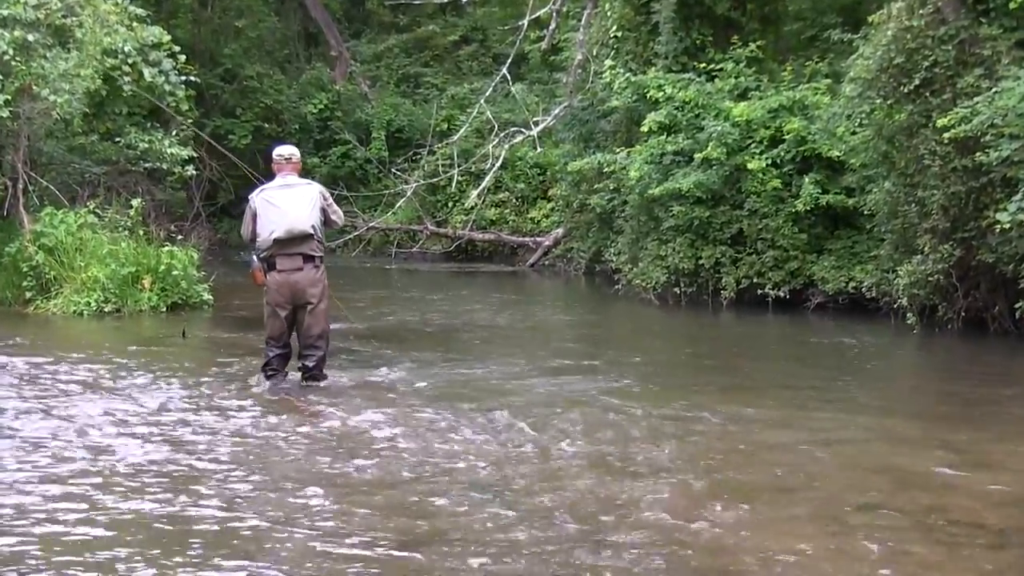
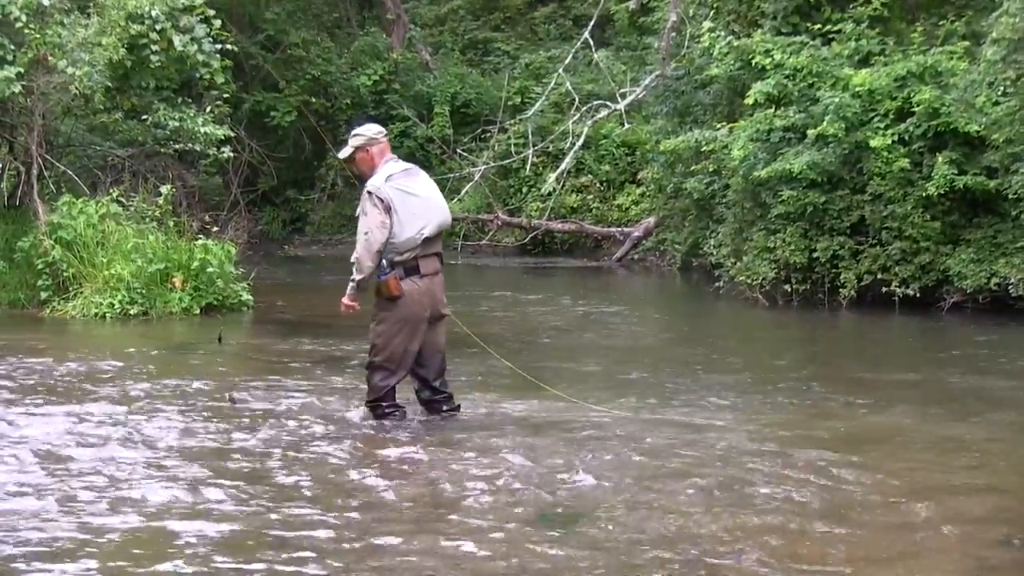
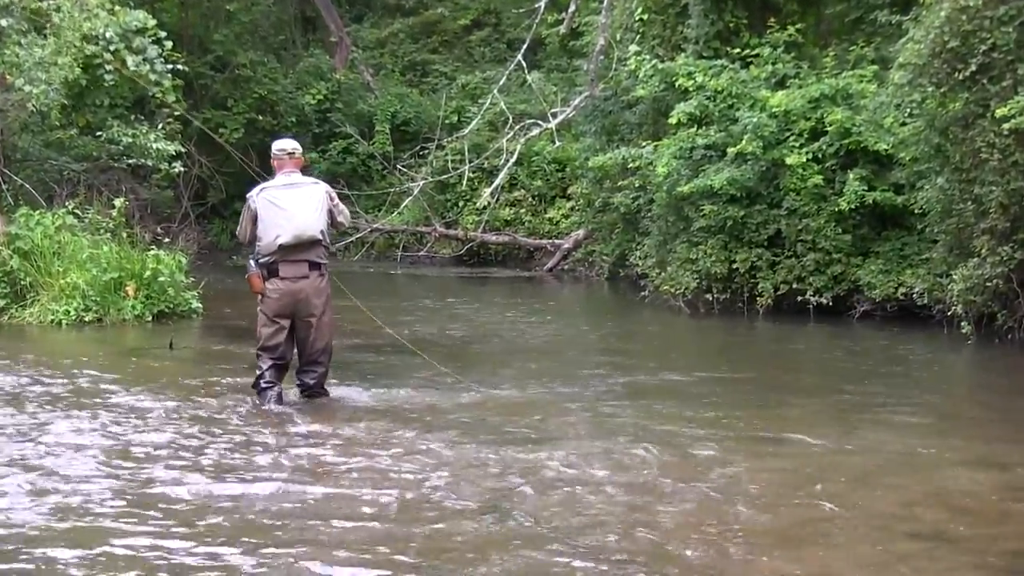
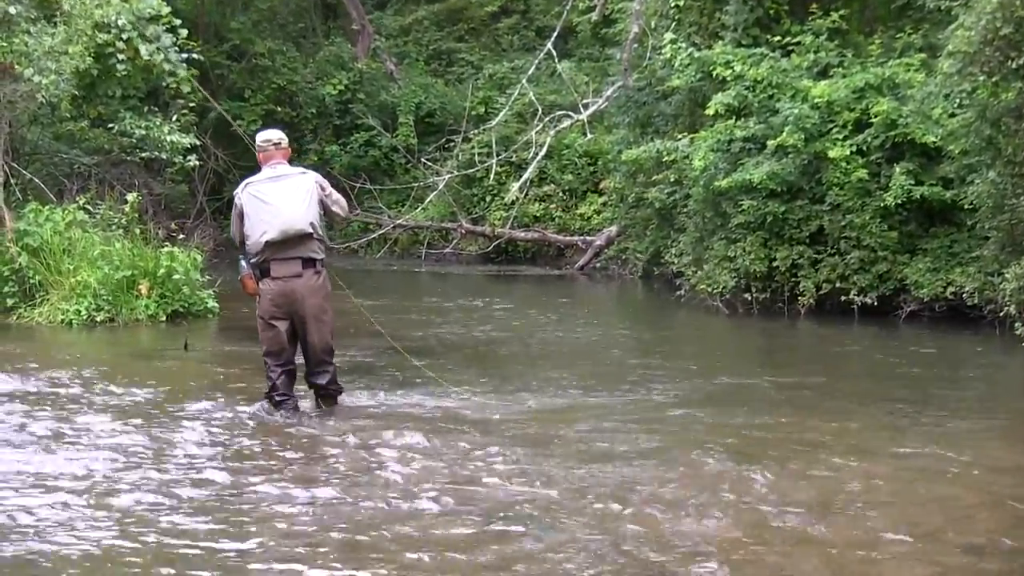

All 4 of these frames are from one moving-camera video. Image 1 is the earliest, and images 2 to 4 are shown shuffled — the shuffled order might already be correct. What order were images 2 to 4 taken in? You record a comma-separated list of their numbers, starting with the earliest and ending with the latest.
3, 4, 2
